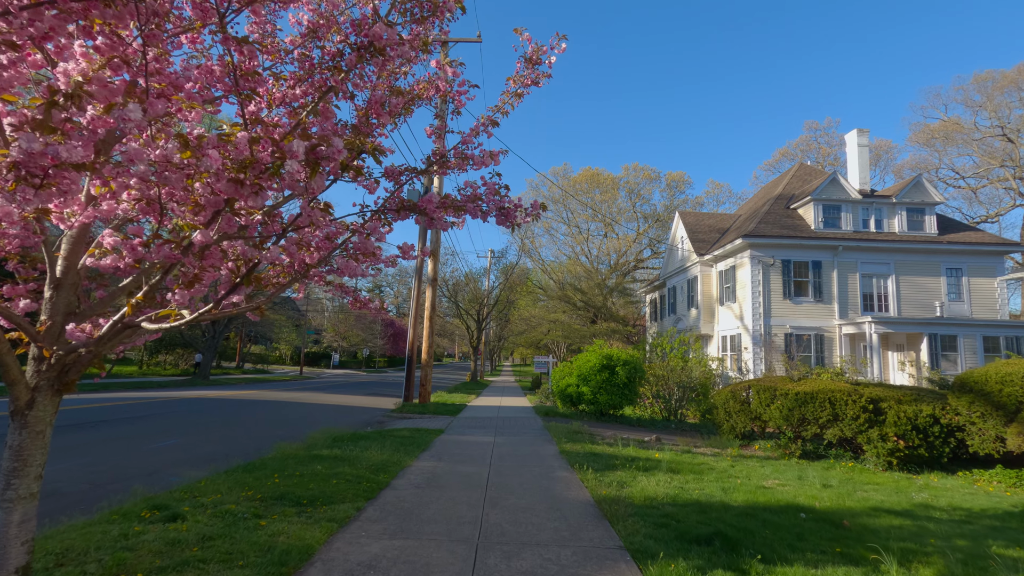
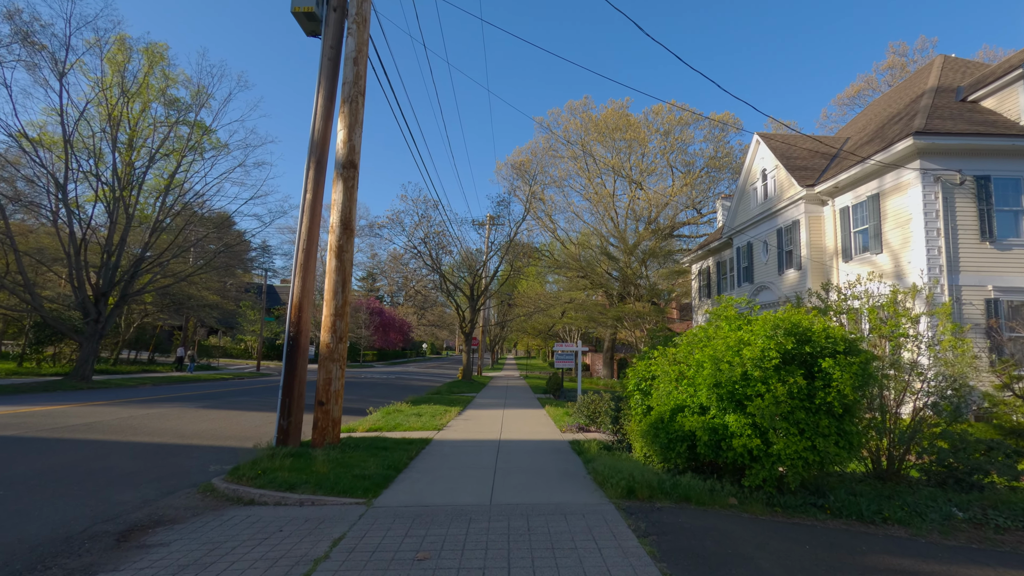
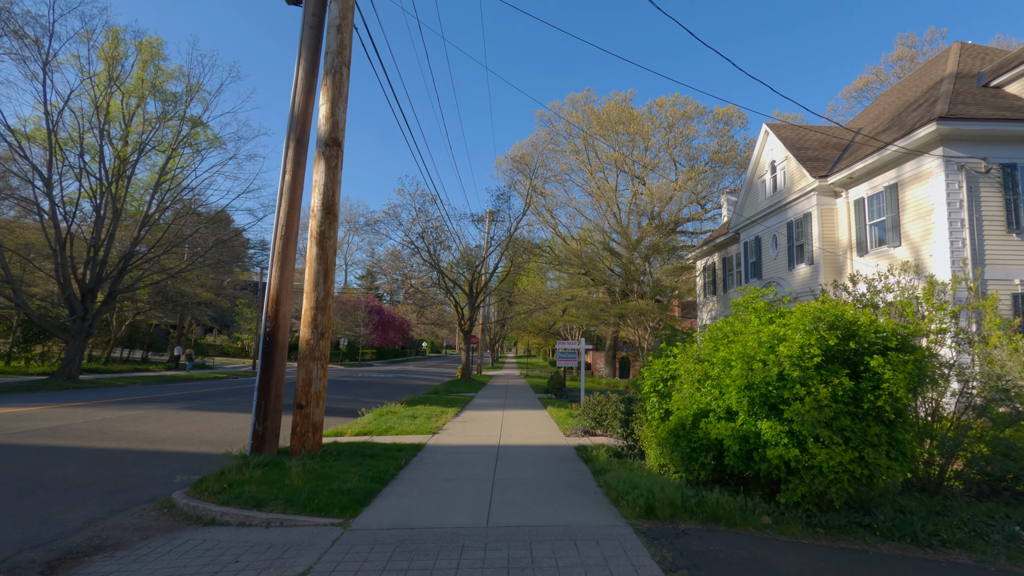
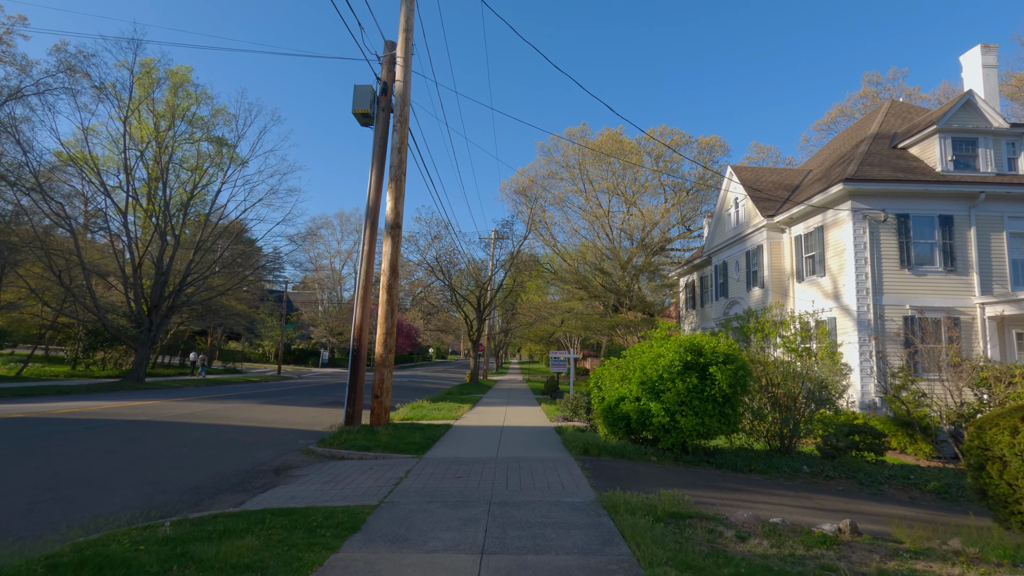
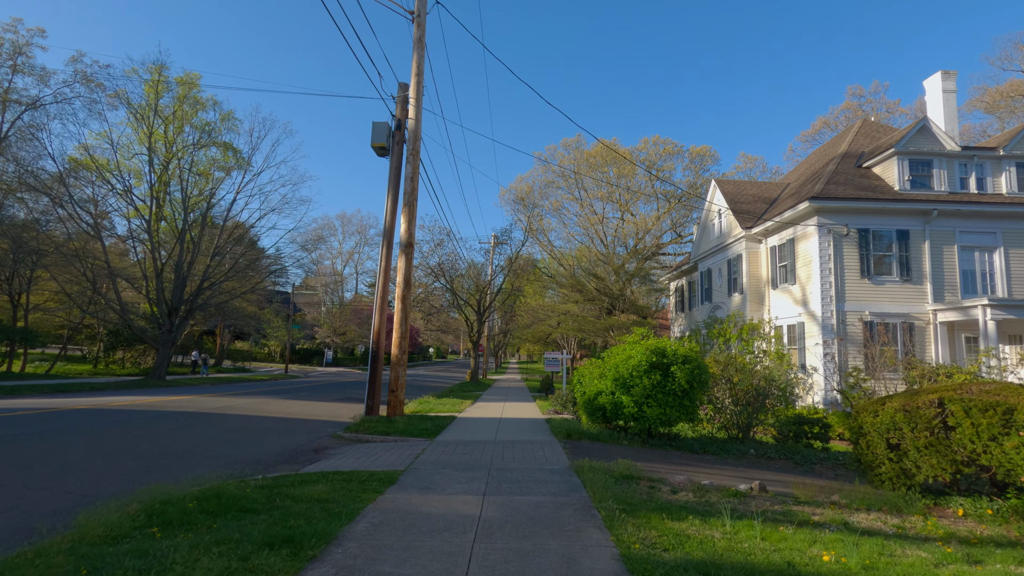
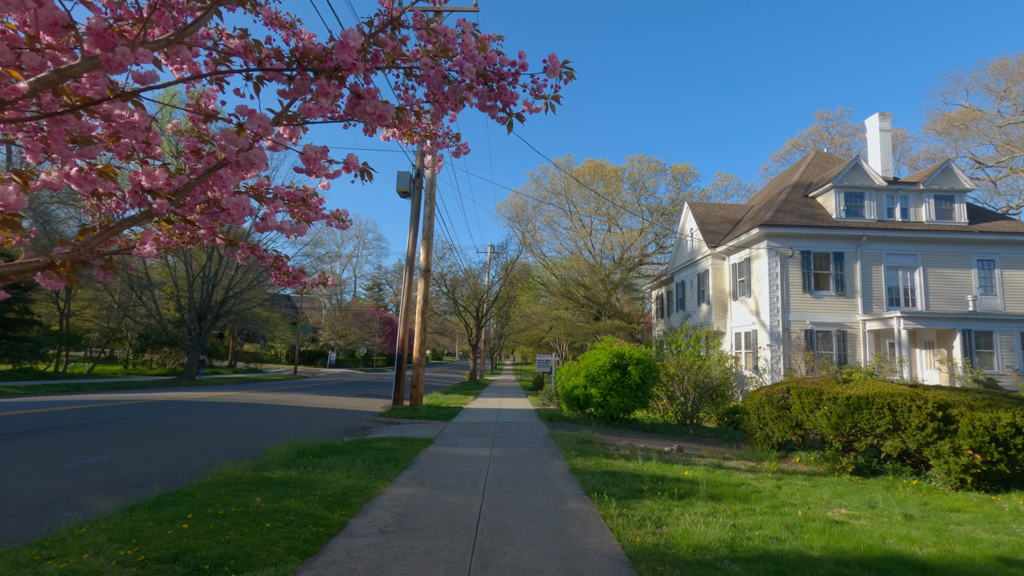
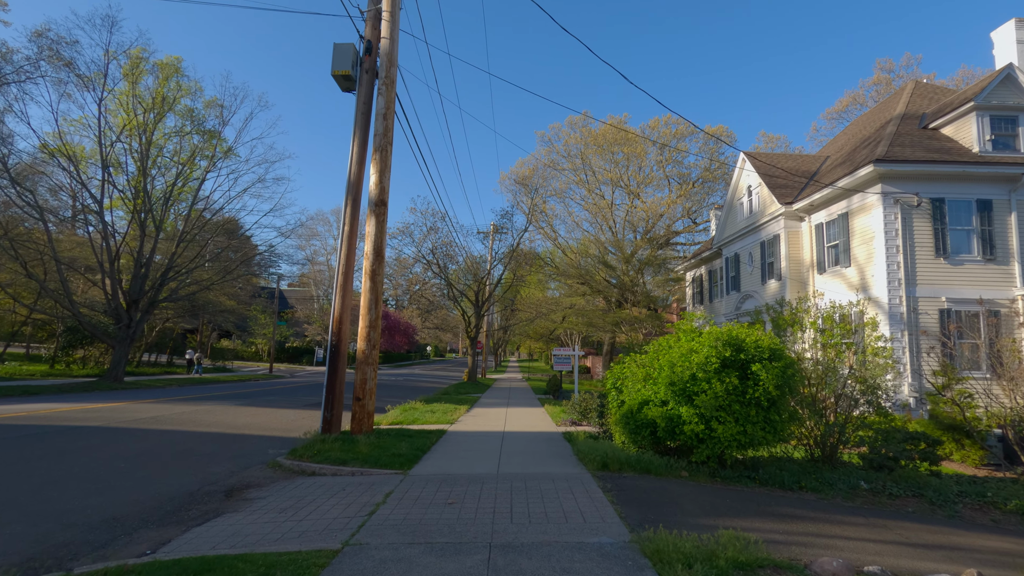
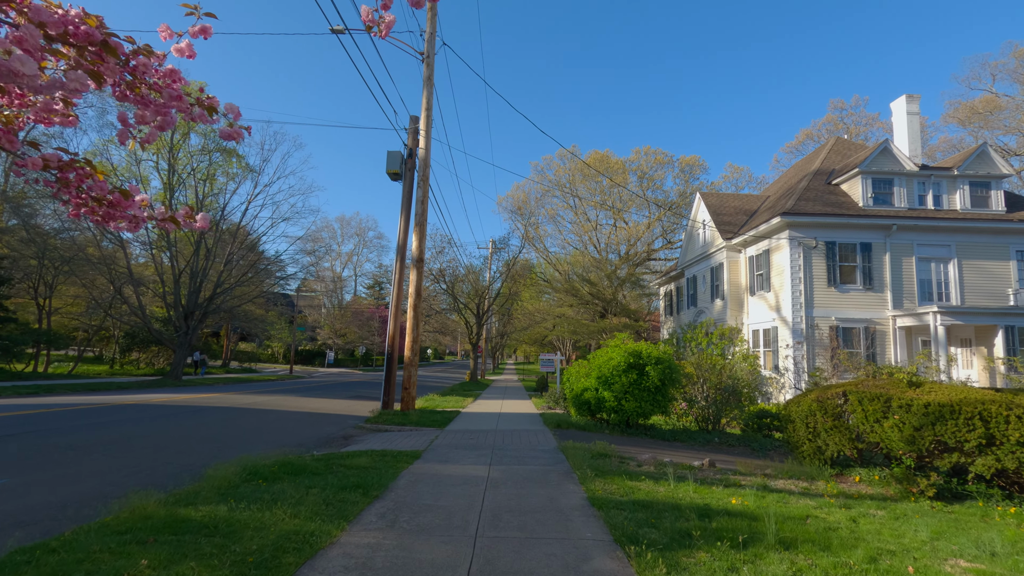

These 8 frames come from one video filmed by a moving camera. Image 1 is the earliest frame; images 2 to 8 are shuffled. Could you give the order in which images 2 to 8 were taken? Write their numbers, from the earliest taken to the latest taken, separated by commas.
6, 8, 5, 4, 7, 2, 3
